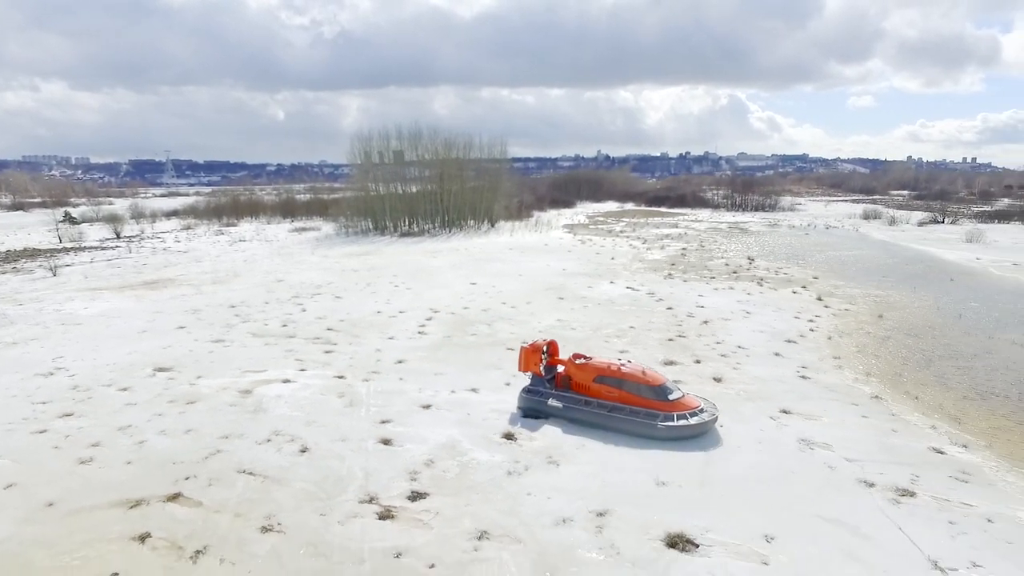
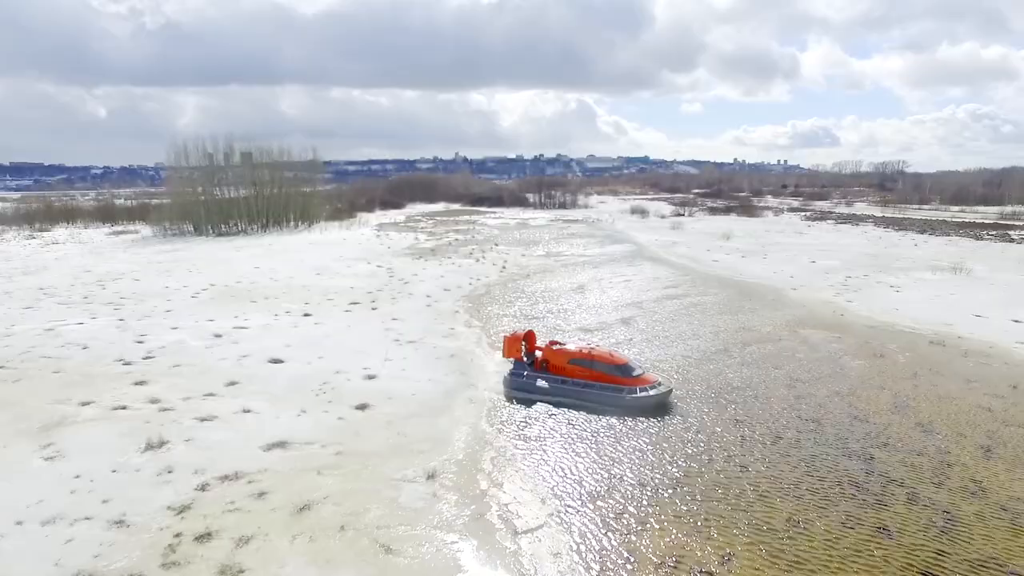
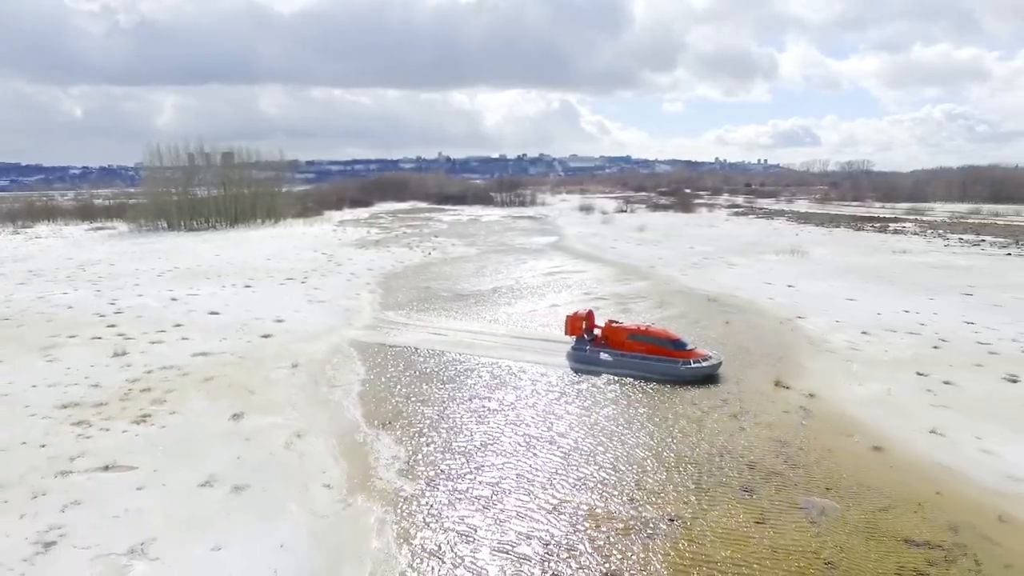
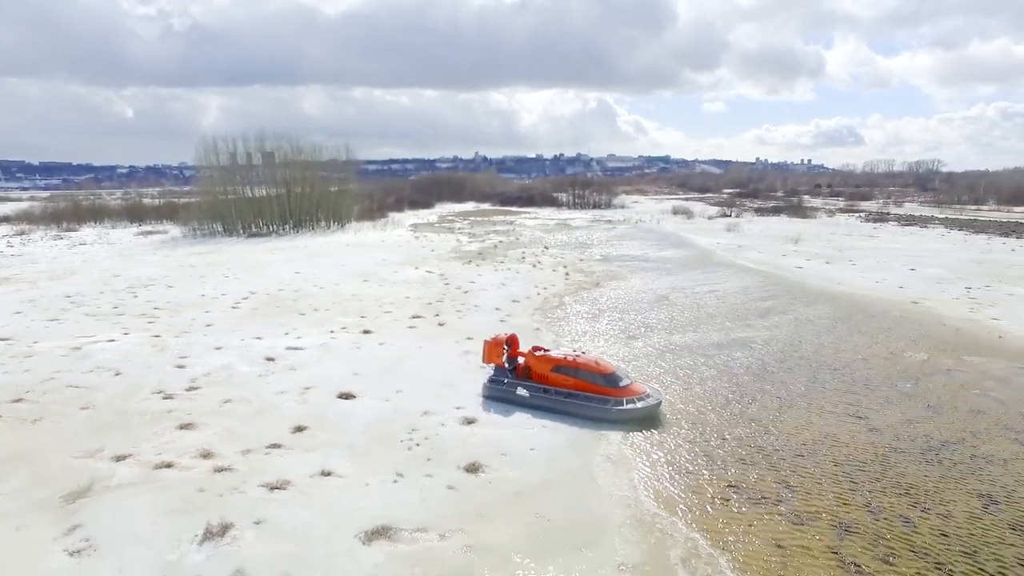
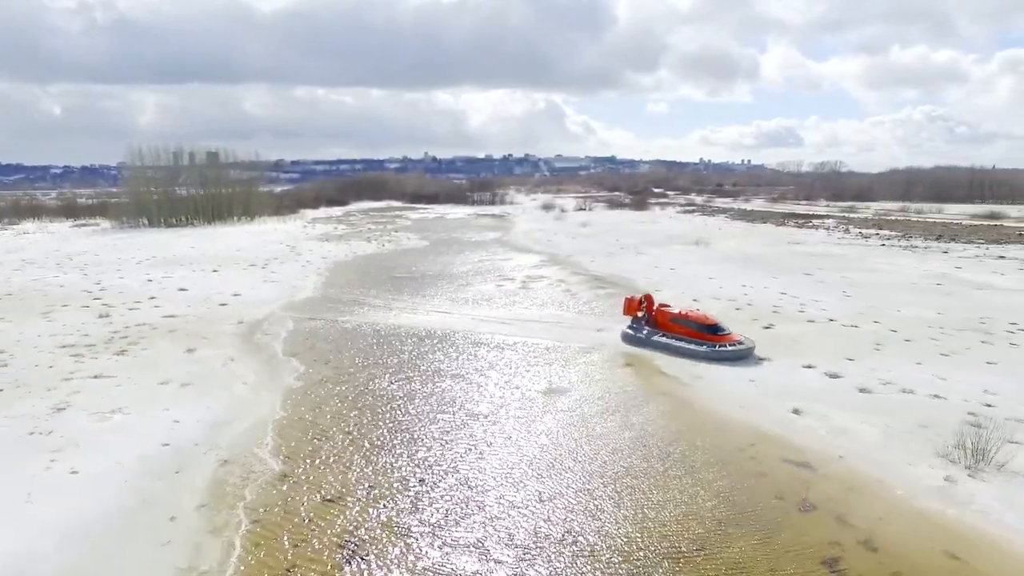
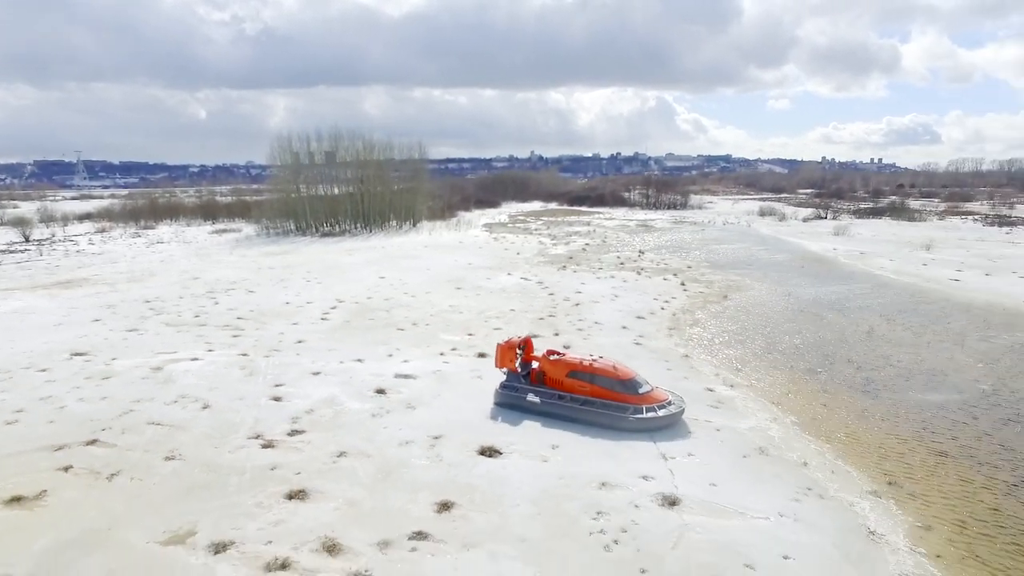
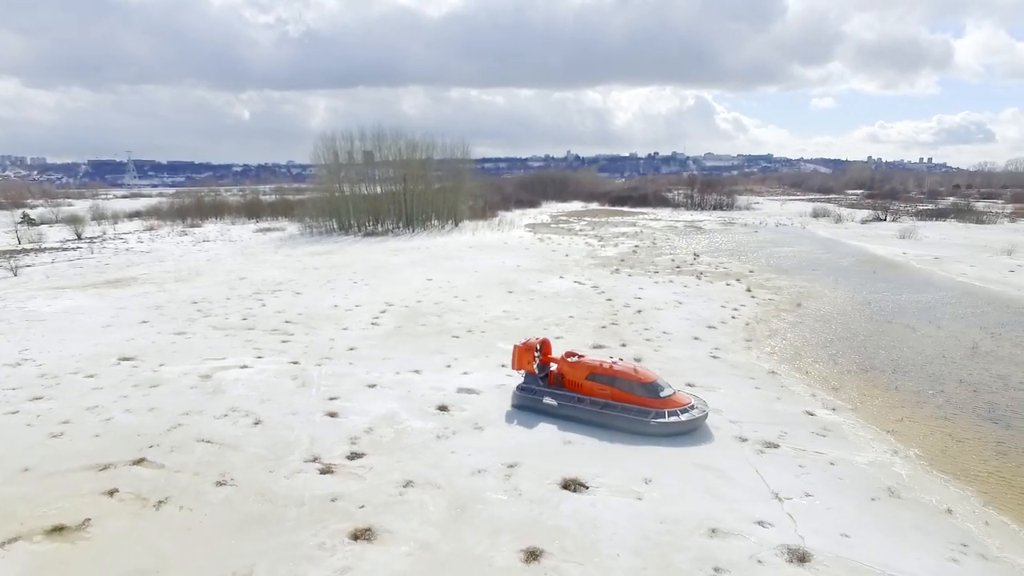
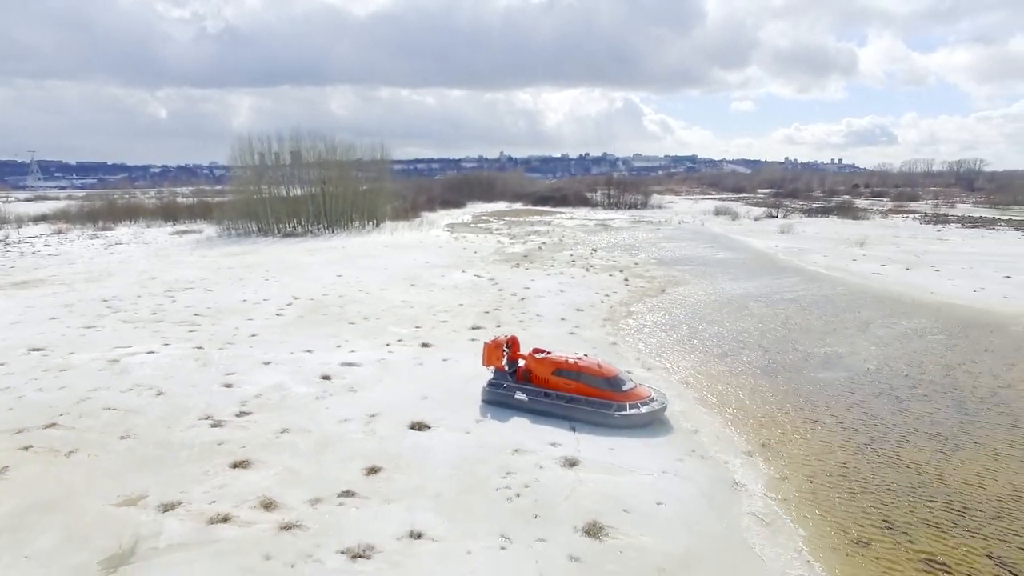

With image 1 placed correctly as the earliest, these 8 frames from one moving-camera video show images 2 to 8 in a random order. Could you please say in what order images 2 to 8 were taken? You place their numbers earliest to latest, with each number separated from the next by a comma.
7, 6, 8, 4, 2, 3, 5
